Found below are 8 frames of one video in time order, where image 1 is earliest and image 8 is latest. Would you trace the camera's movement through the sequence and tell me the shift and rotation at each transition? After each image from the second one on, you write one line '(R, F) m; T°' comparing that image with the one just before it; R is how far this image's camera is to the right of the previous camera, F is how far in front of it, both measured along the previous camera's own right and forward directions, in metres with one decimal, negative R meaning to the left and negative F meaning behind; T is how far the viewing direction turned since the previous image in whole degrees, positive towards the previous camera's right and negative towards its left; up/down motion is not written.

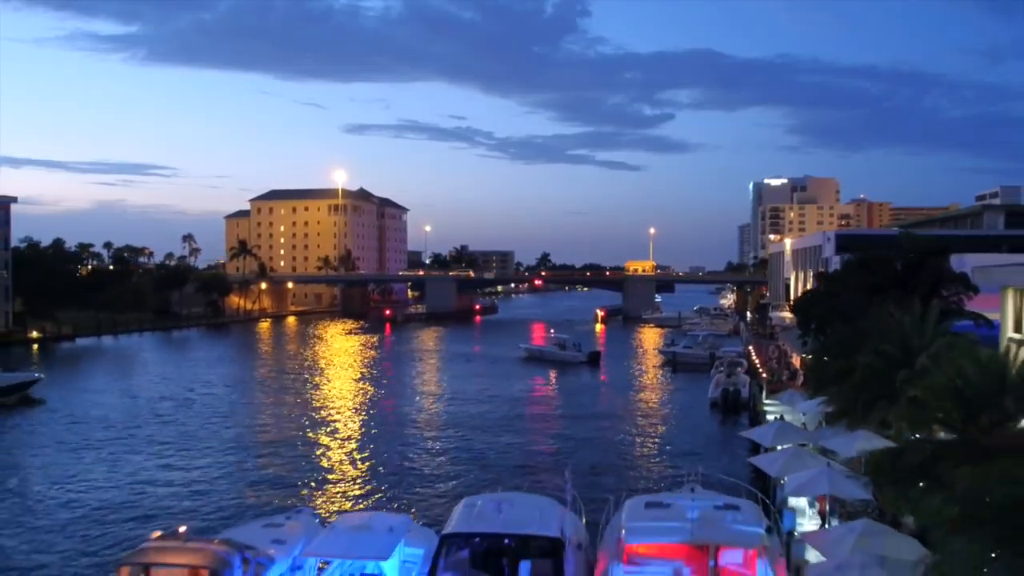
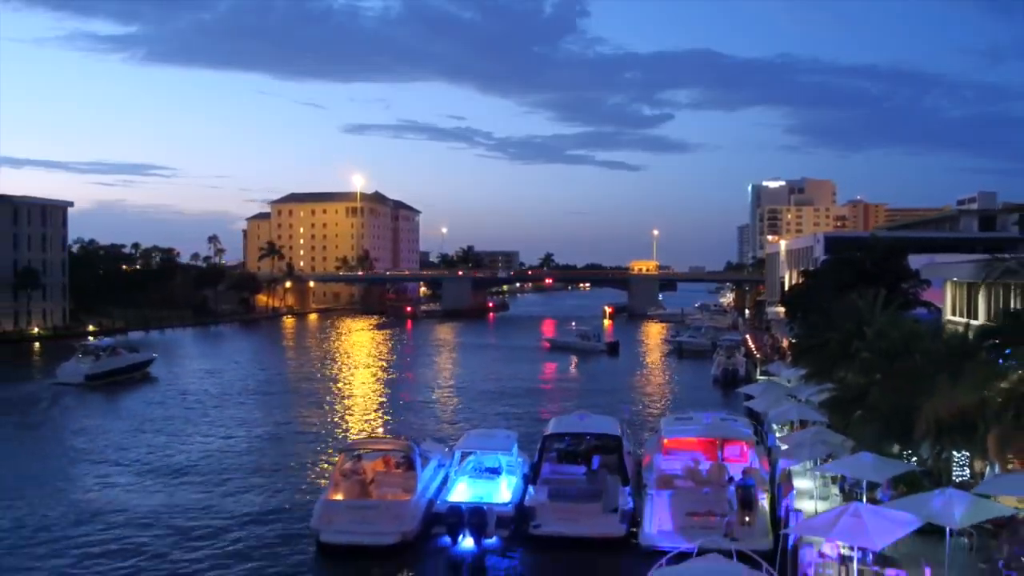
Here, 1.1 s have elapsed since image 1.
(-1.8, -7.5) m; 0°
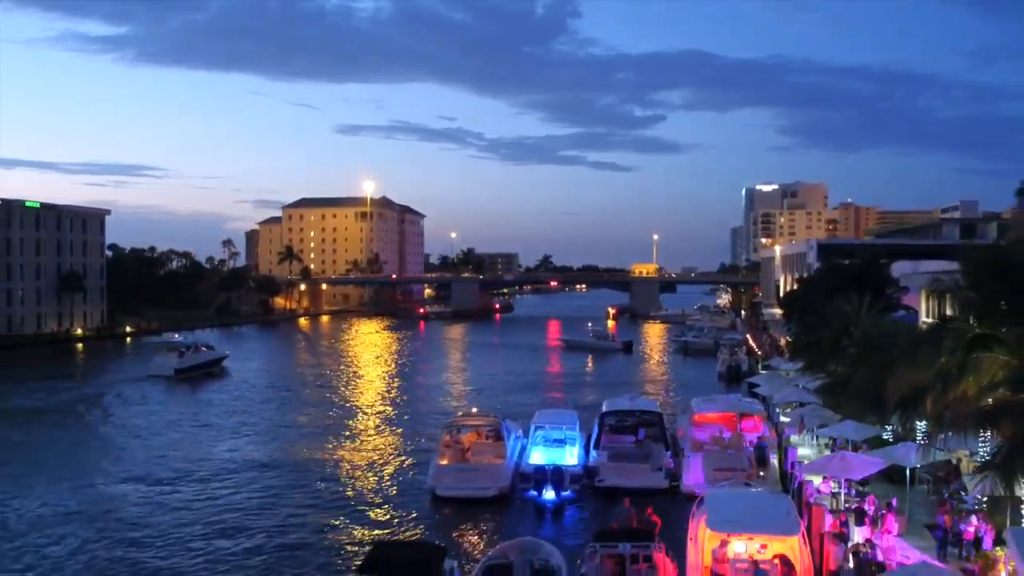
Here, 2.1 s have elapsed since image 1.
(-2.1, -5.9) m; 0°
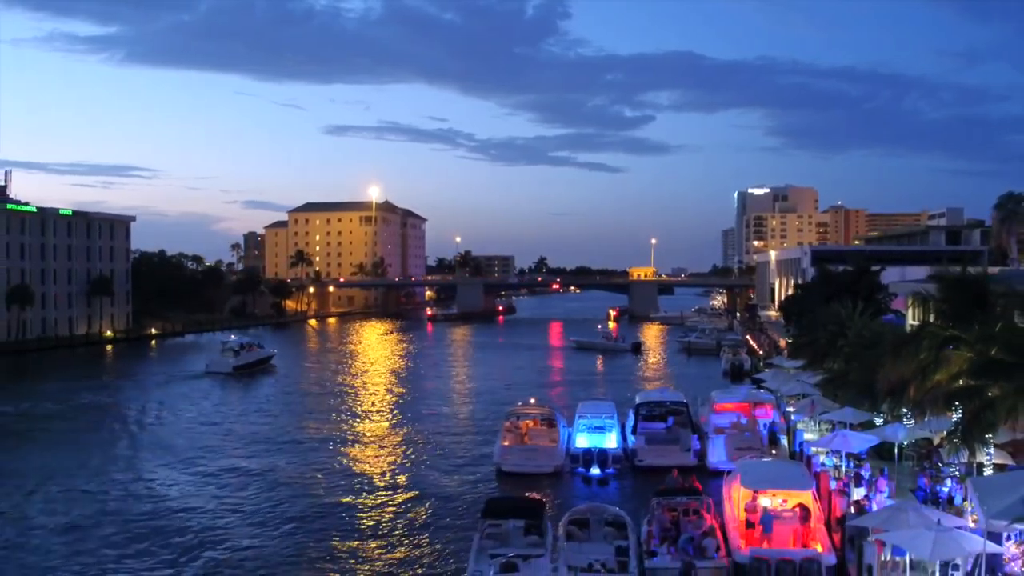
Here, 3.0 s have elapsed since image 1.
(-2.0, -4.7) m; +1°
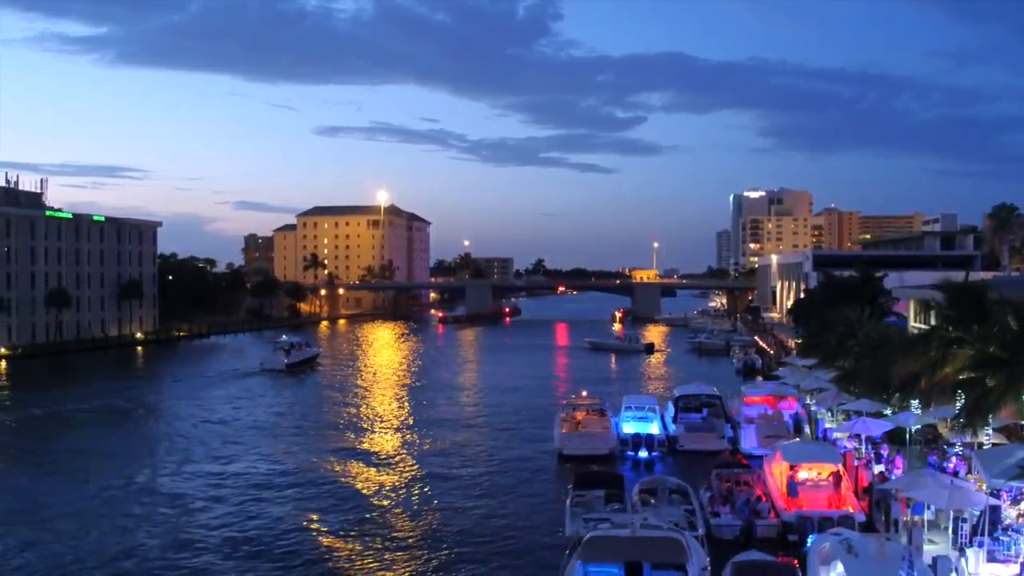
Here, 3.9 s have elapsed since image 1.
(-2.4, -4.2) m; 0°
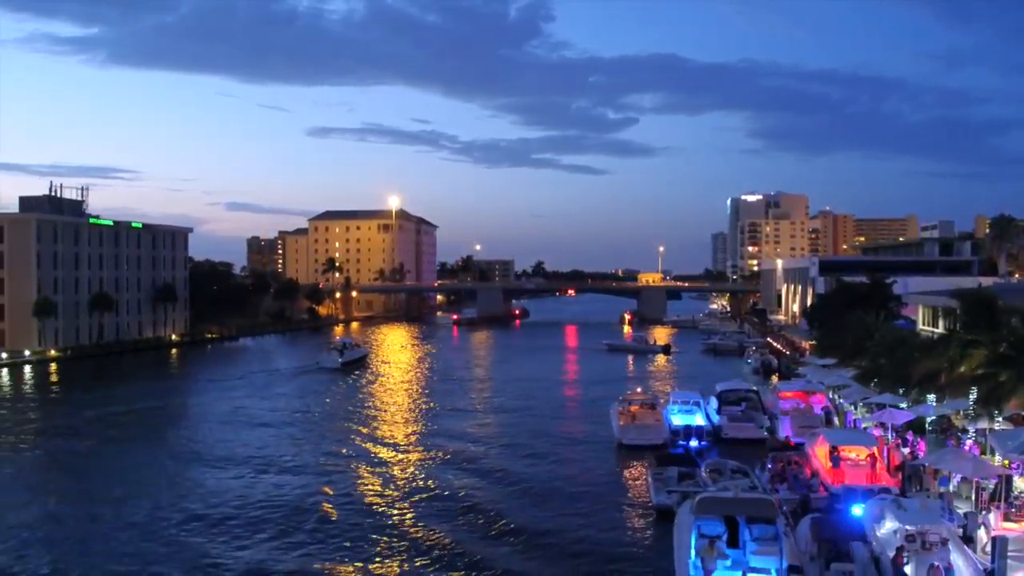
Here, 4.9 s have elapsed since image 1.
(-3.0, -4.5) m; 0°
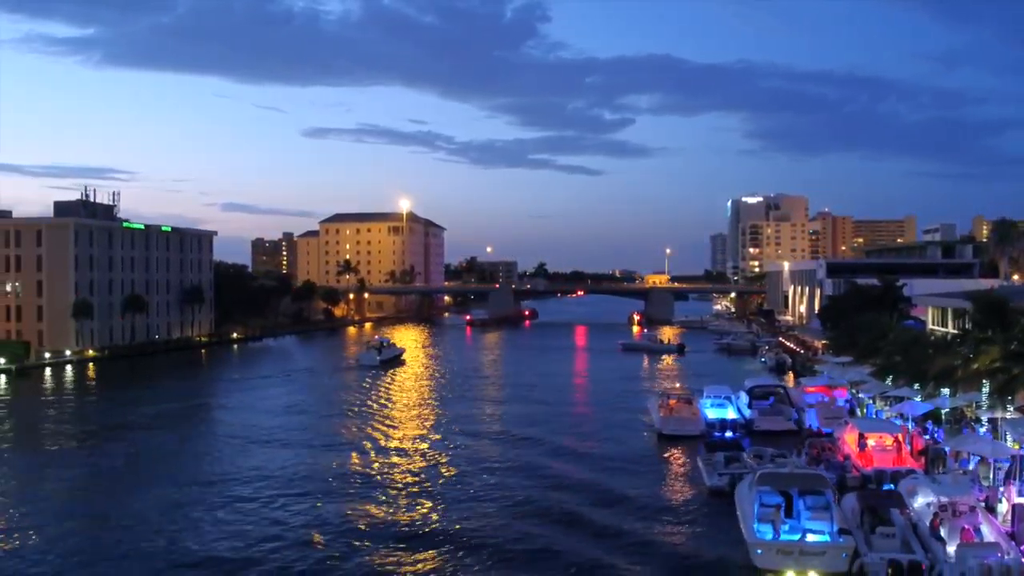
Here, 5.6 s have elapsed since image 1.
(-2.3, -3.3) m; 0°
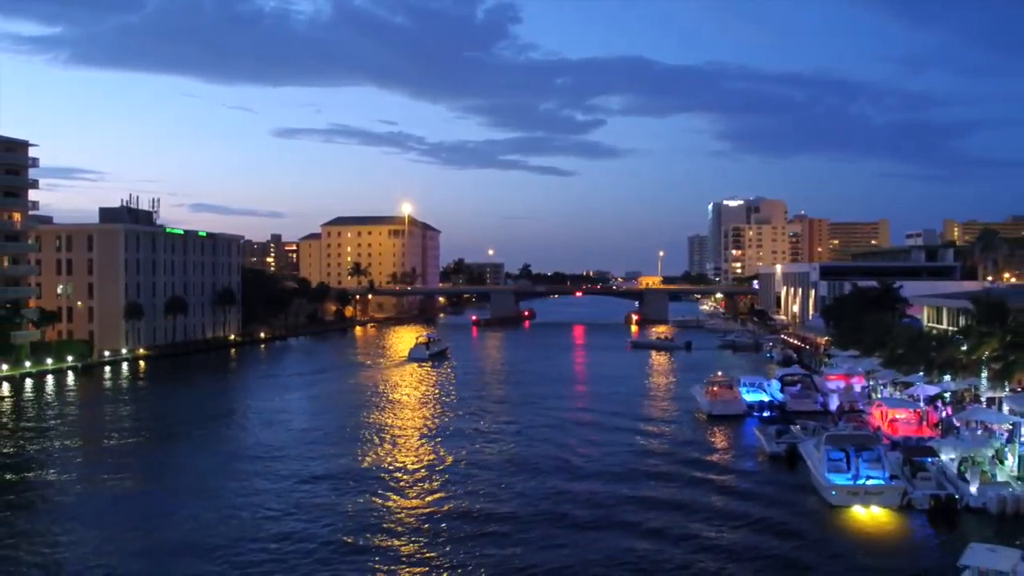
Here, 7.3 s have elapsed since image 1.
(-5.1, -7.0) m; +2°
